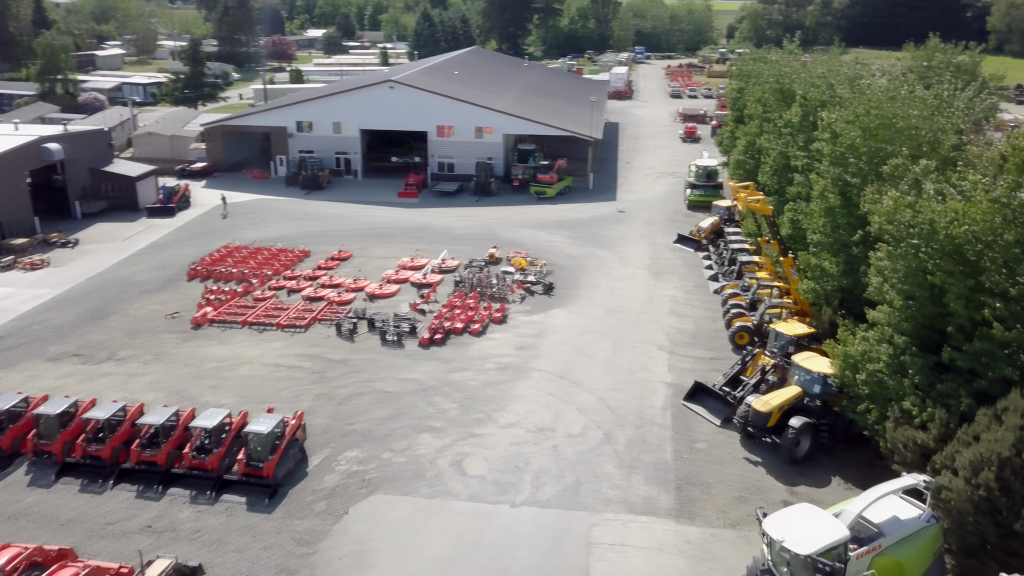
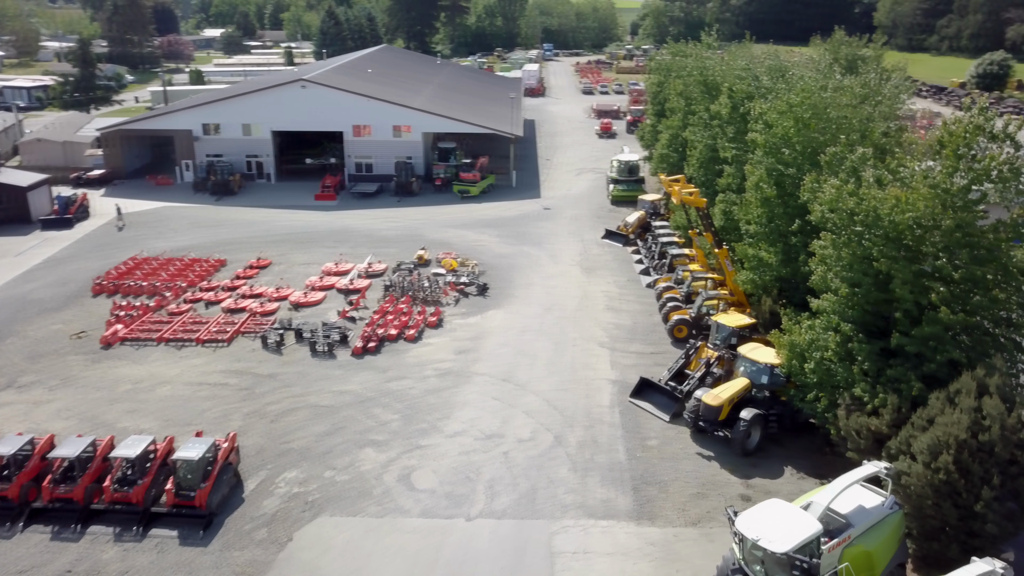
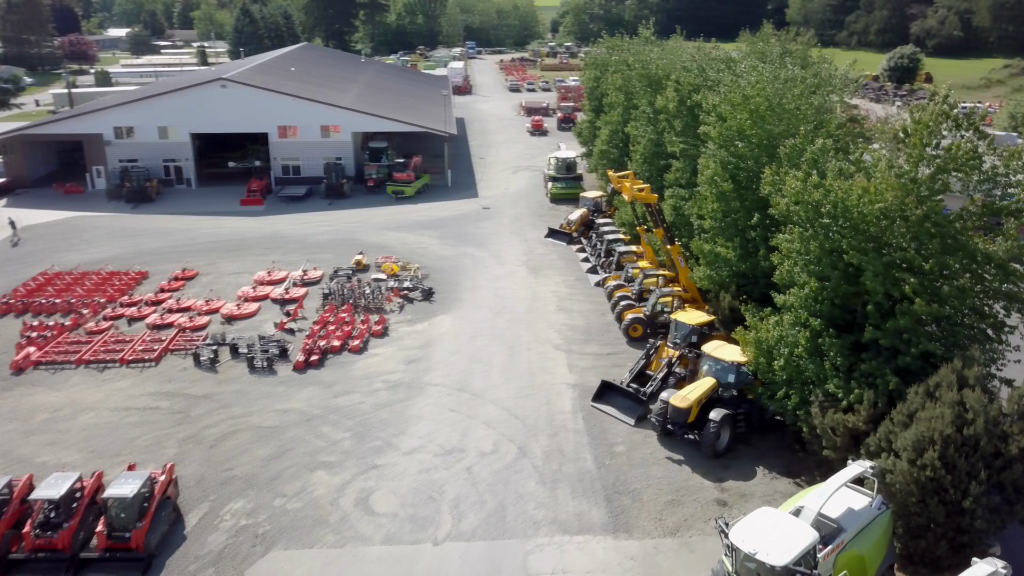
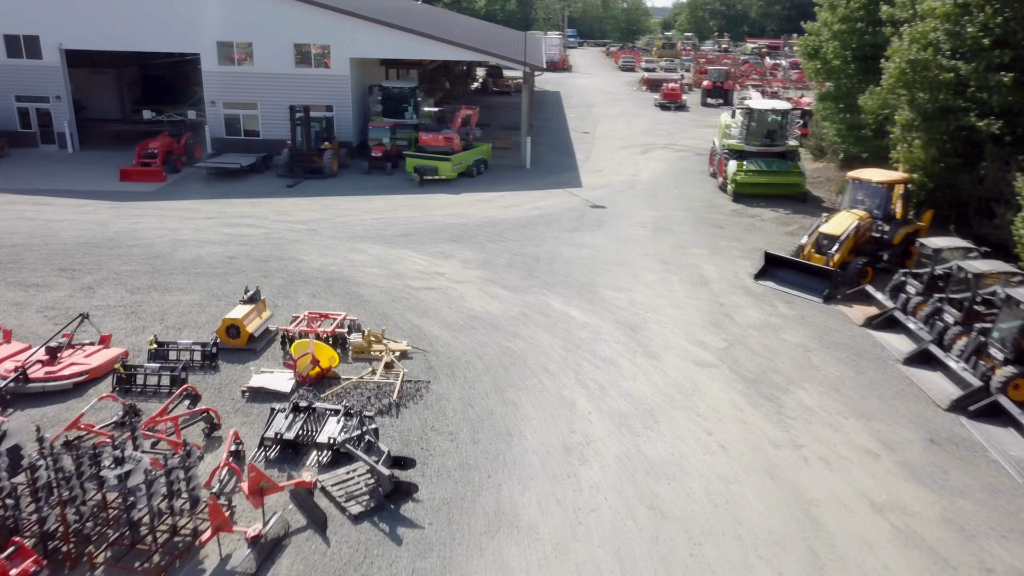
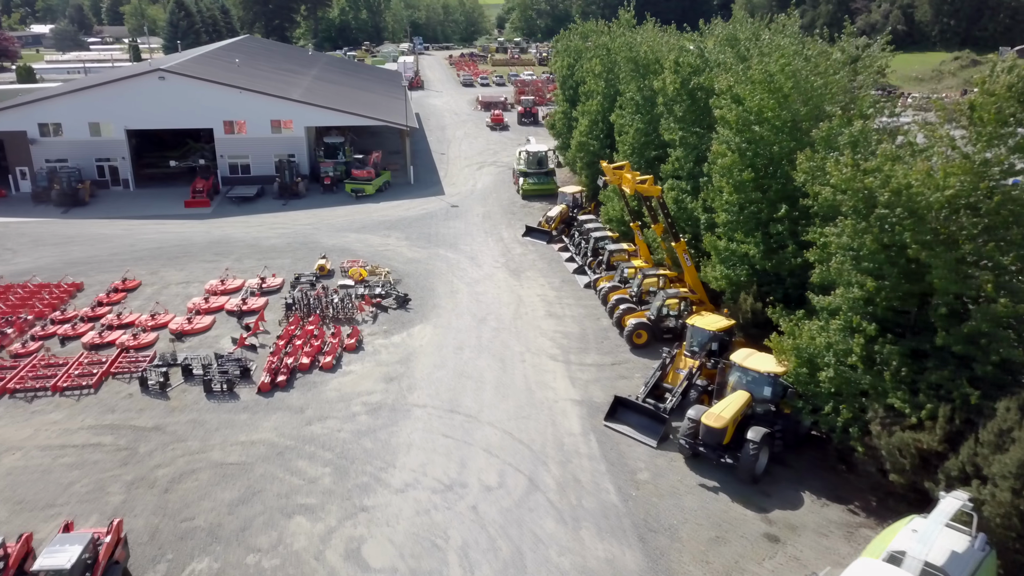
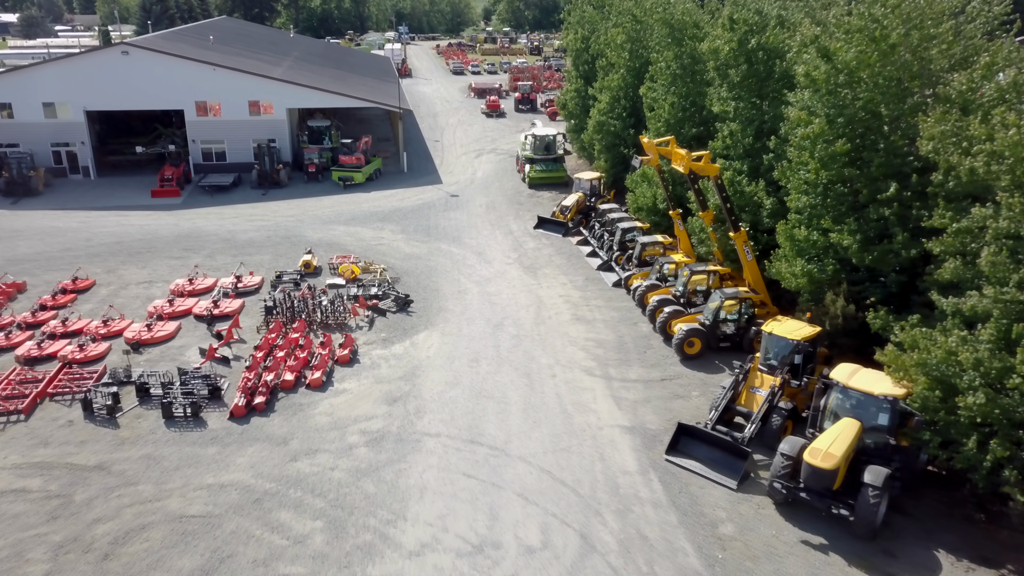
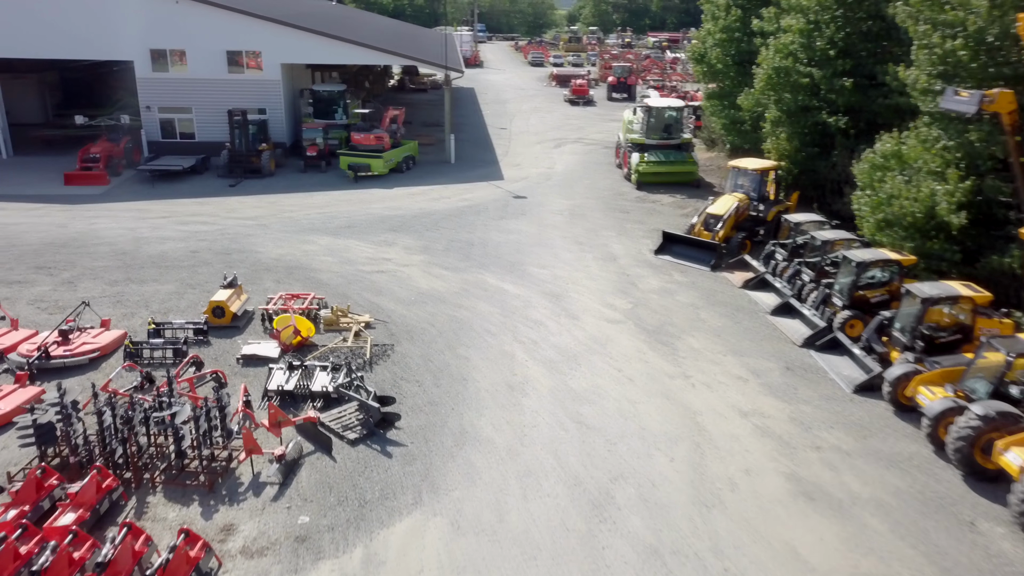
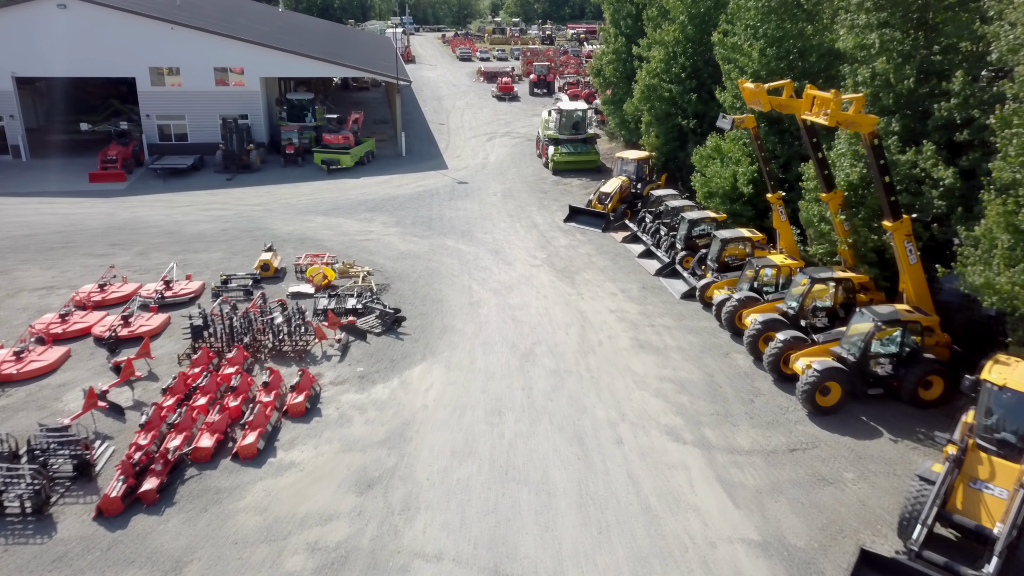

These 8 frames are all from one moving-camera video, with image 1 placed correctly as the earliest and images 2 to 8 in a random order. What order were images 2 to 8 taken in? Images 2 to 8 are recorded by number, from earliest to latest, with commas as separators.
2, 3, 5, 6, 8, 7, 4
